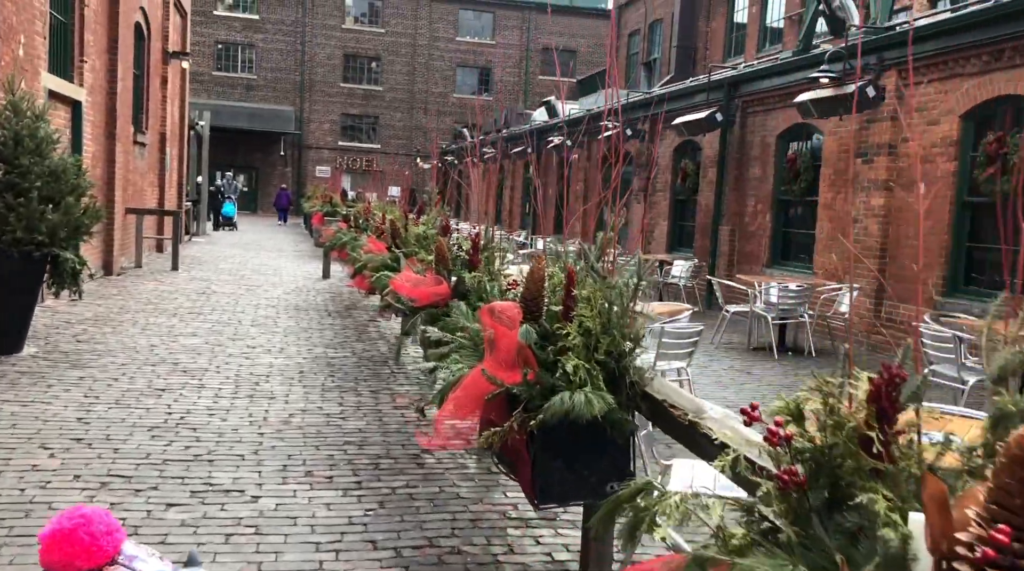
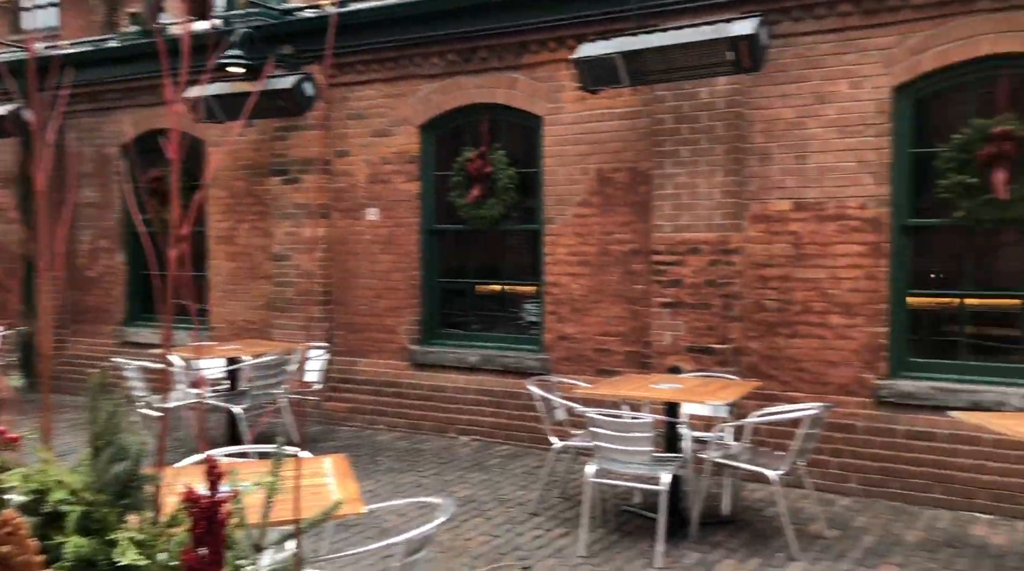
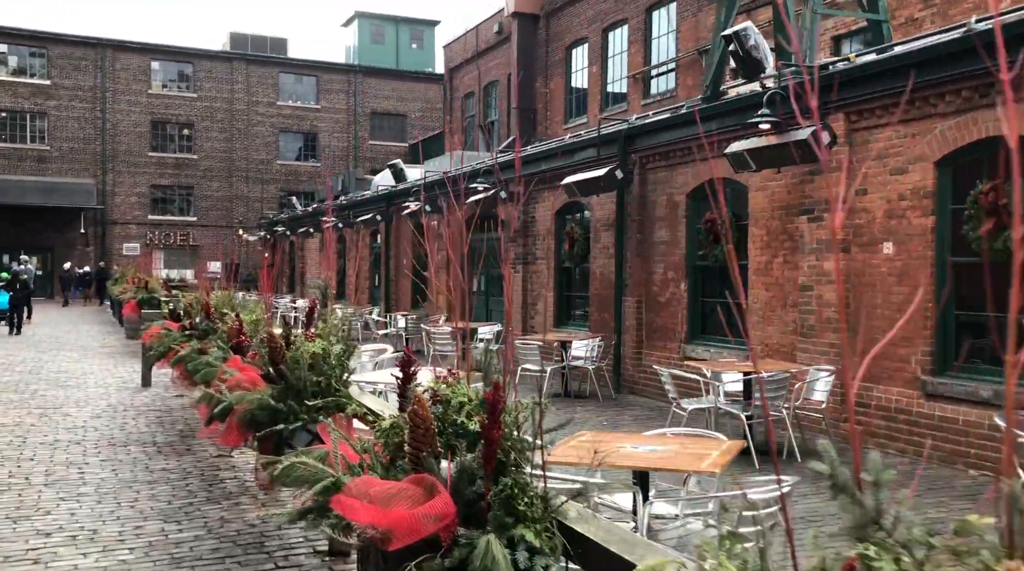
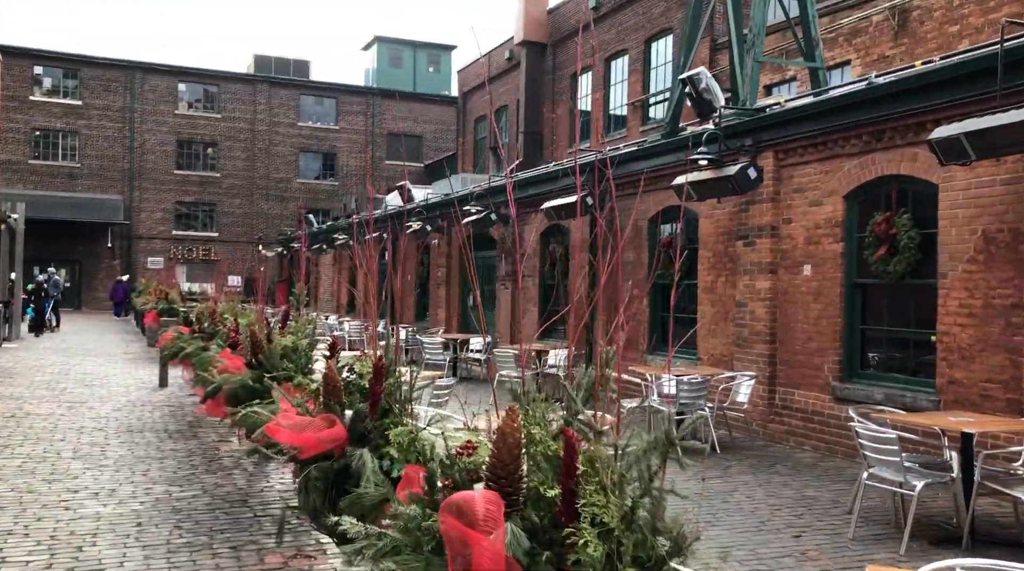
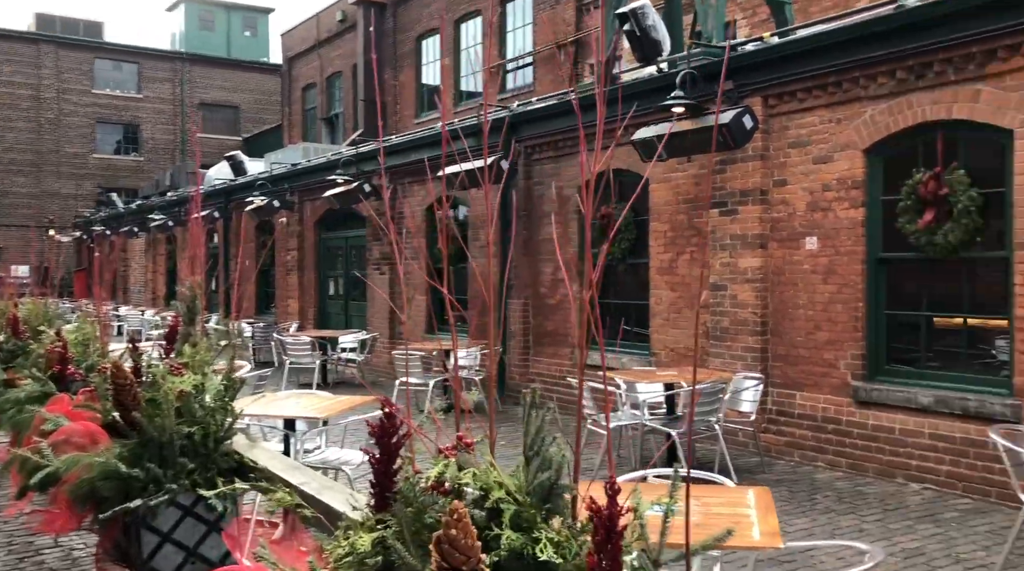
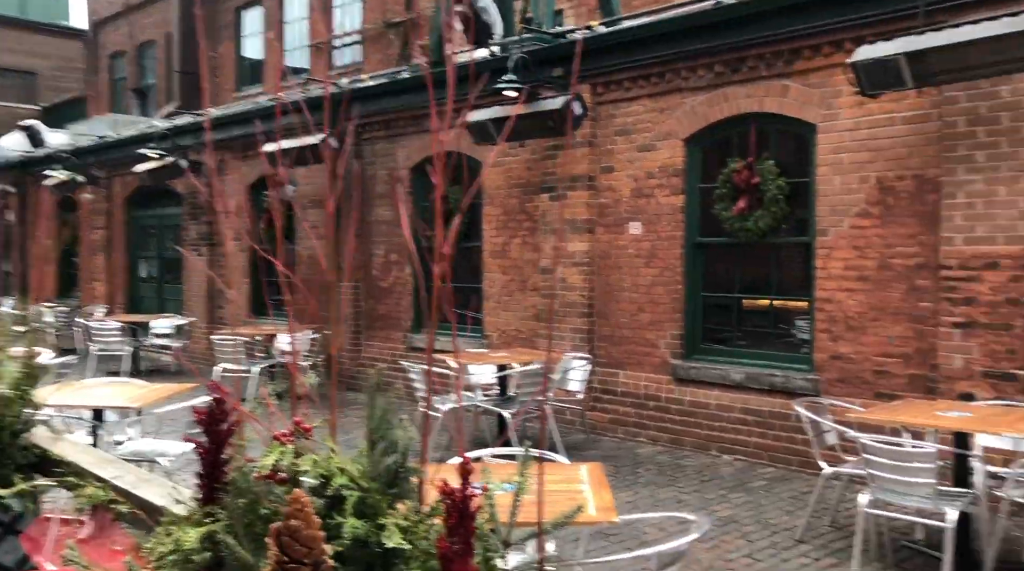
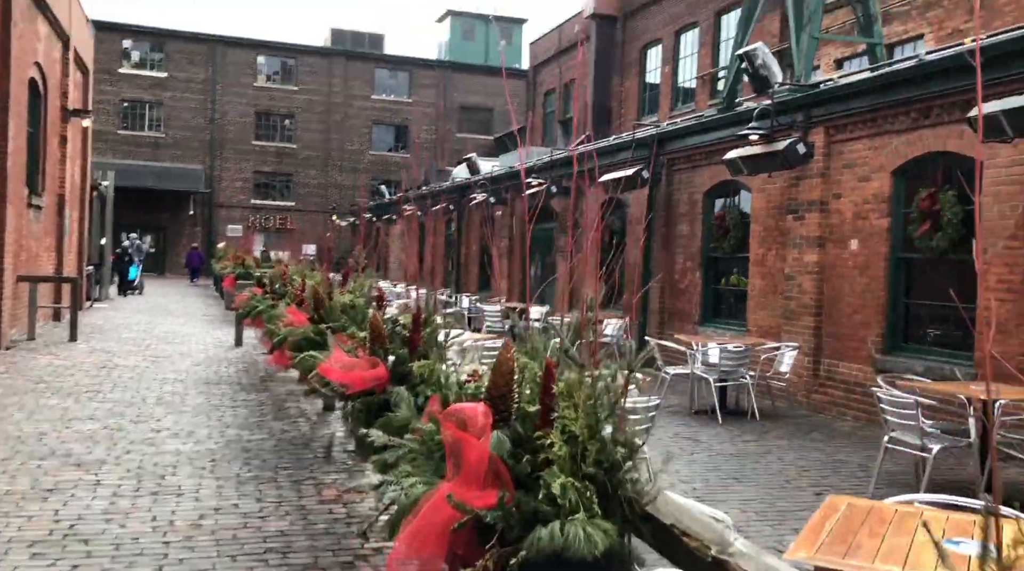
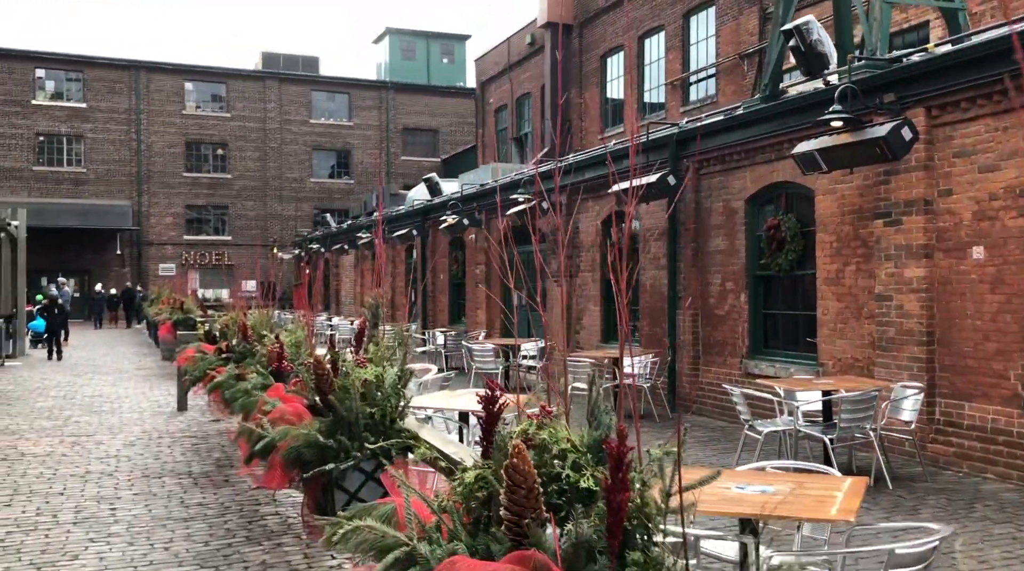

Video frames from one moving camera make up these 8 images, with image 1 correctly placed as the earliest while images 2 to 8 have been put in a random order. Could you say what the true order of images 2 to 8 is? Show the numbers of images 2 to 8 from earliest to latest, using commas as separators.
7, 4, 3, 8, 5, 6, 2
